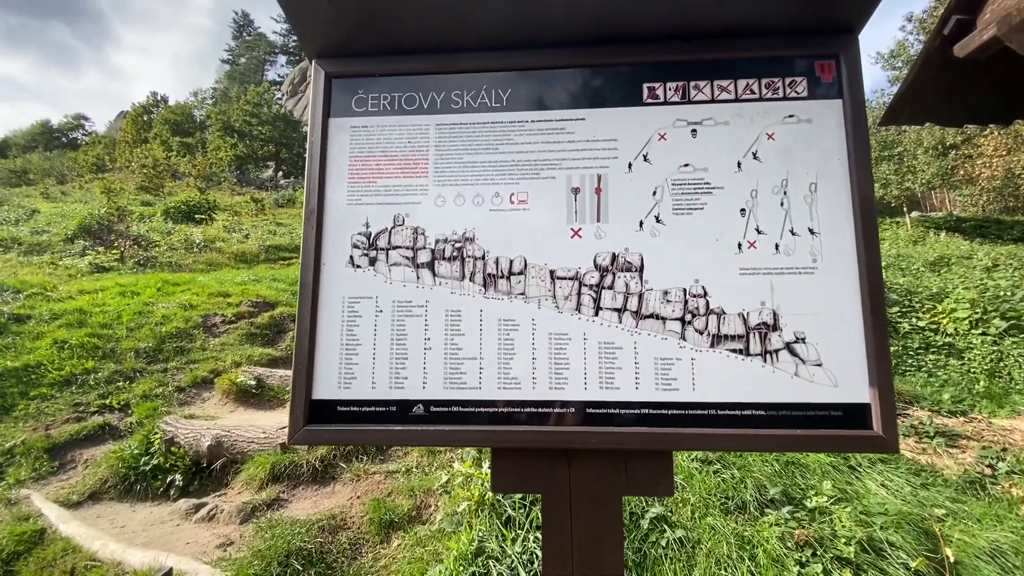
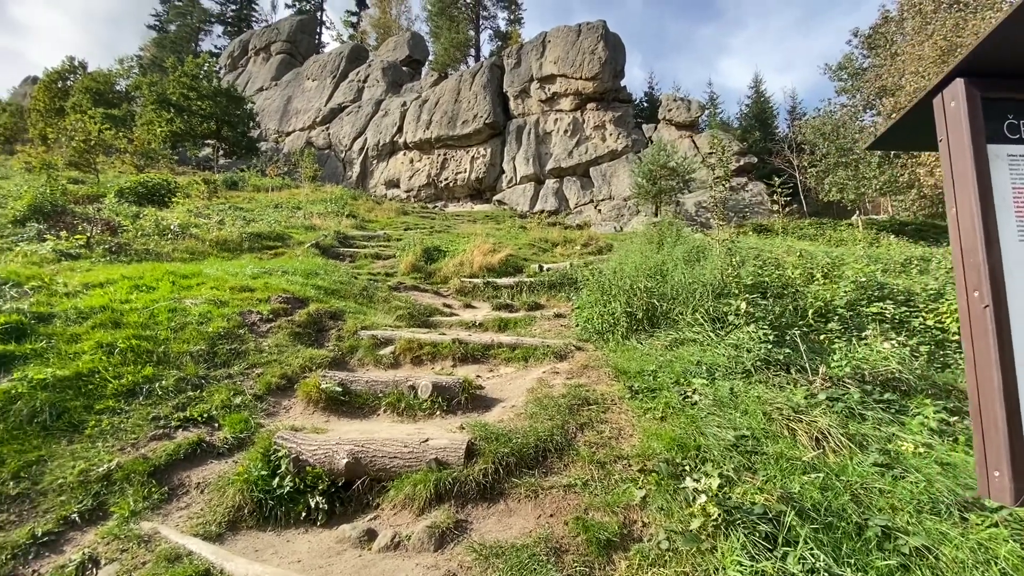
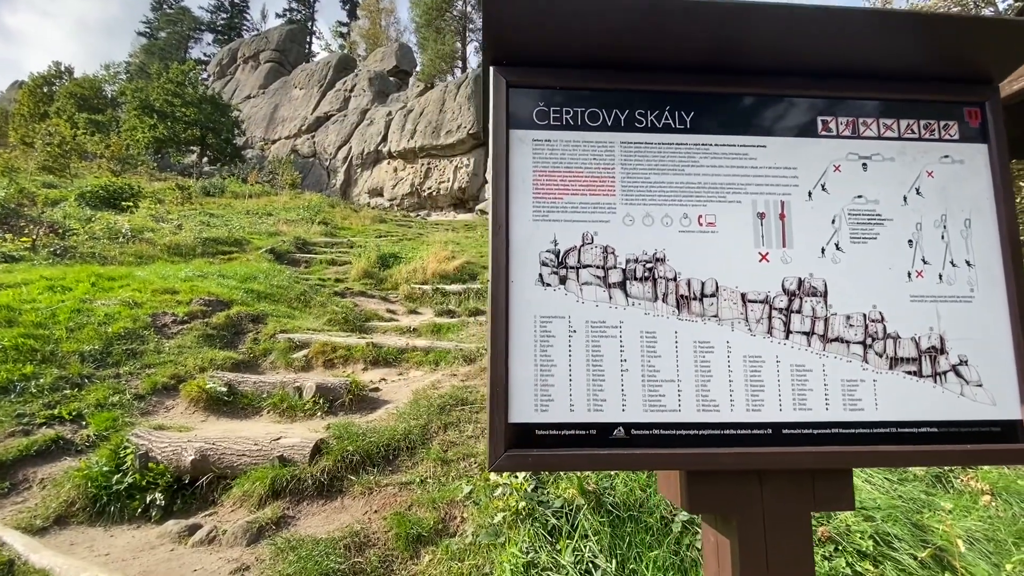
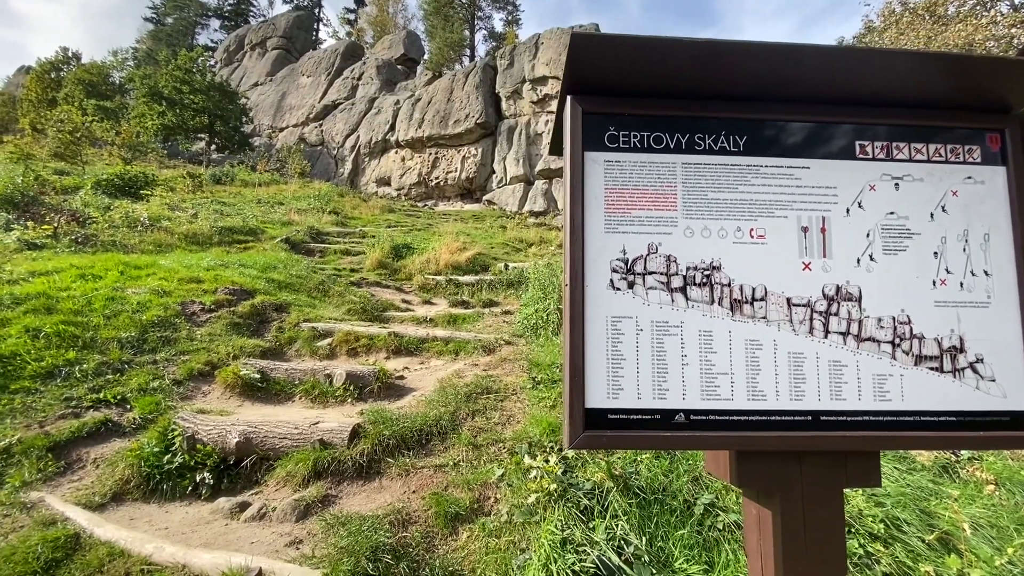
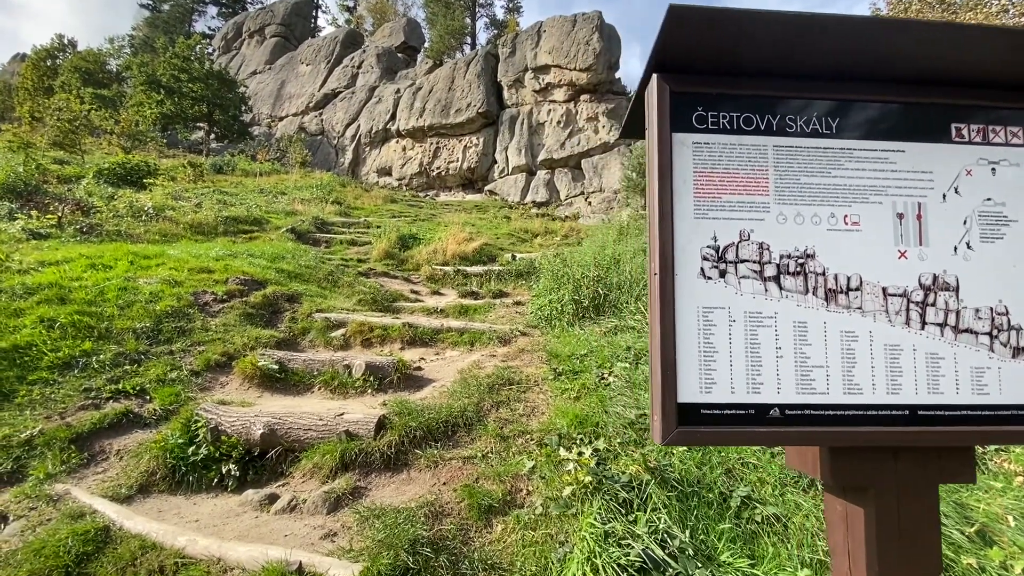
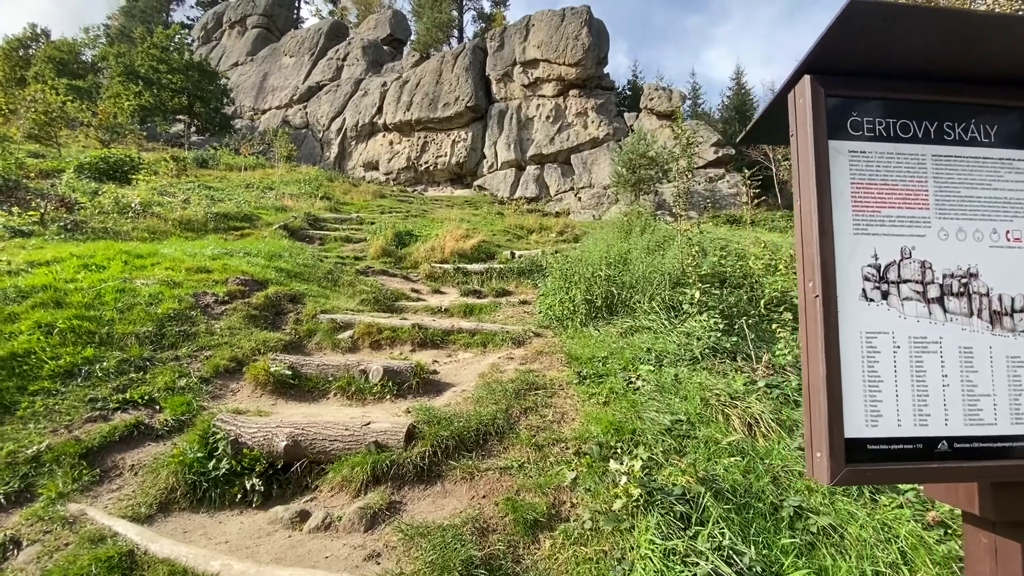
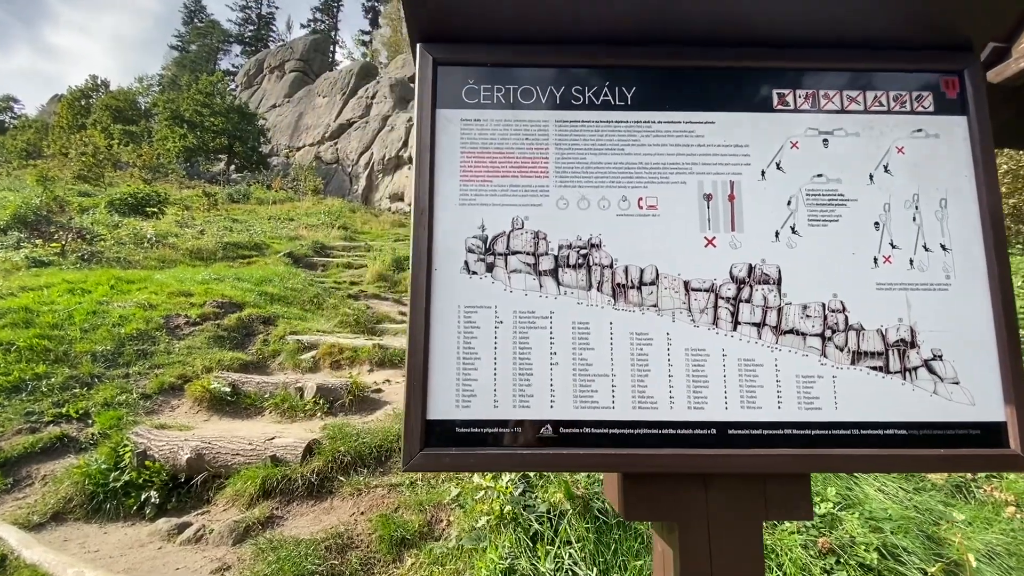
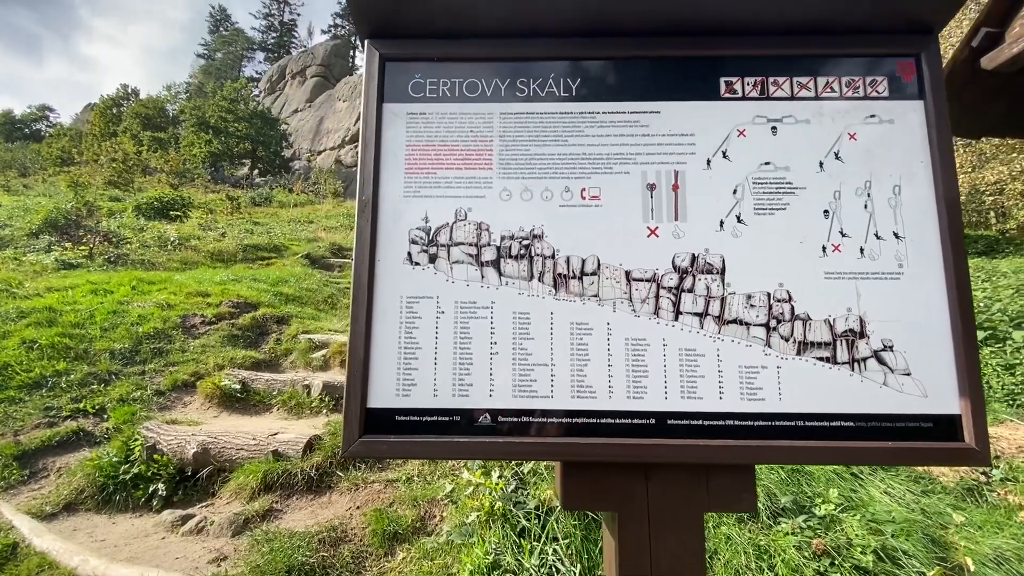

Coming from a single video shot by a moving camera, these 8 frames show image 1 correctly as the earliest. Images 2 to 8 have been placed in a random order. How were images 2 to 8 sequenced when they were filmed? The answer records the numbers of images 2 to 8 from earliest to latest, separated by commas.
8, 7, 3, 4, 5, 6, 2
